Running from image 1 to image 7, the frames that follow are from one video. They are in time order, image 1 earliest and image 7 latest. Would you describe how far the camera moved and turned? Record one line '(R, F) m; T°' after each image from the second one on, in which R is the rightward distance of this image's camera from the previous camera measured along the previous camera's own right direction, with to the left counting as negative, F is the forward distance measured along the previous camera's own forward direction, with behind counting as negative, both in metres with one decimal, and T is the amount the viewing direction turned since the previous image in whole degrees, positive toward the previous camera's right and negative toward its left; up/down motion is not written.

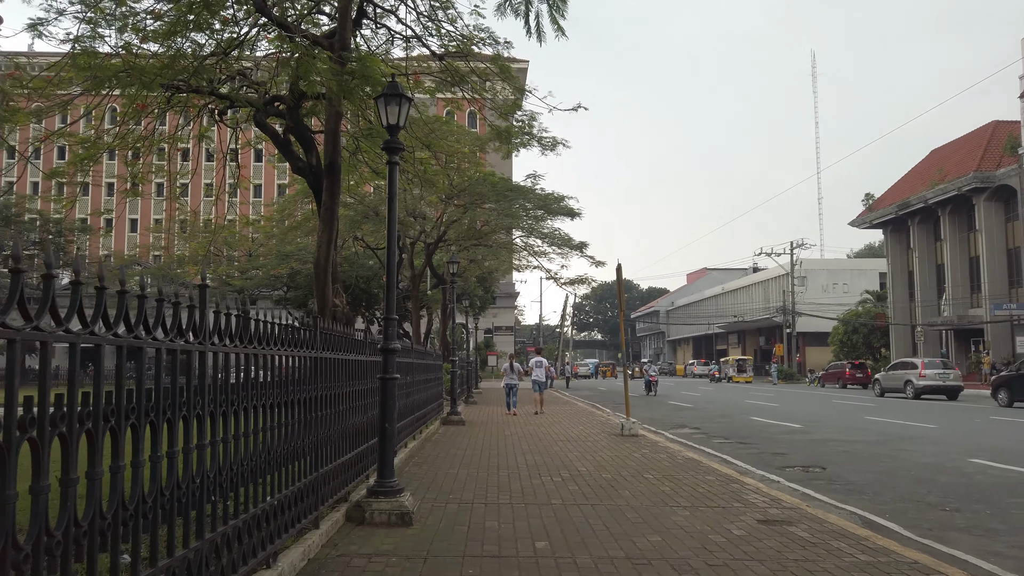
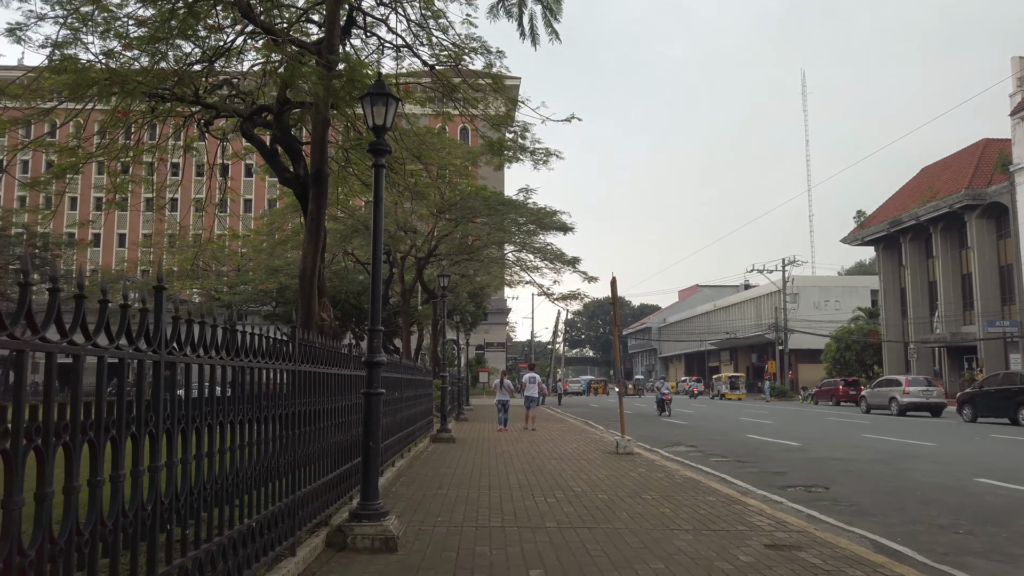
(0.0, +0.3) m; +1°
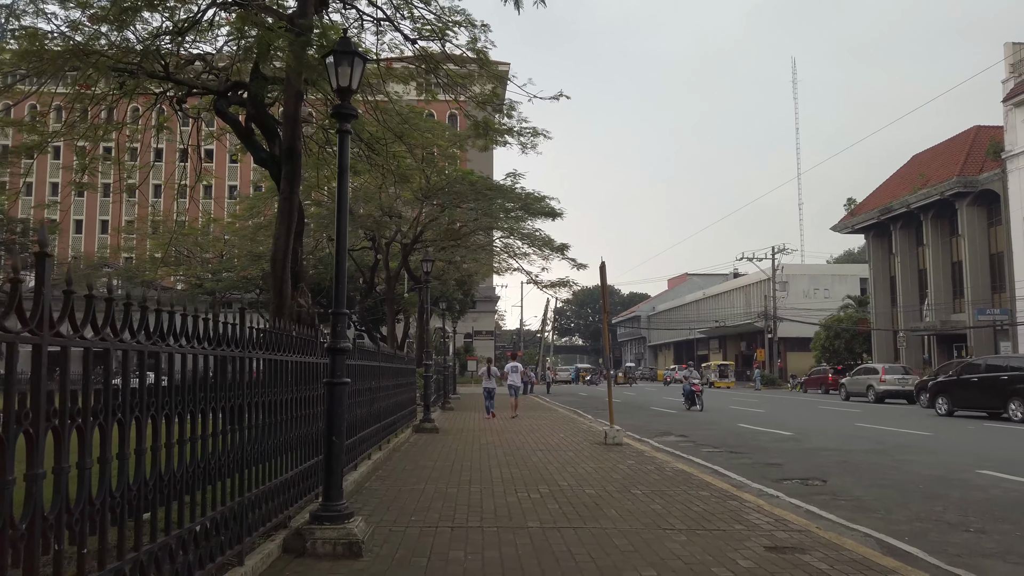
(+0.1, +0.4) m; +1°
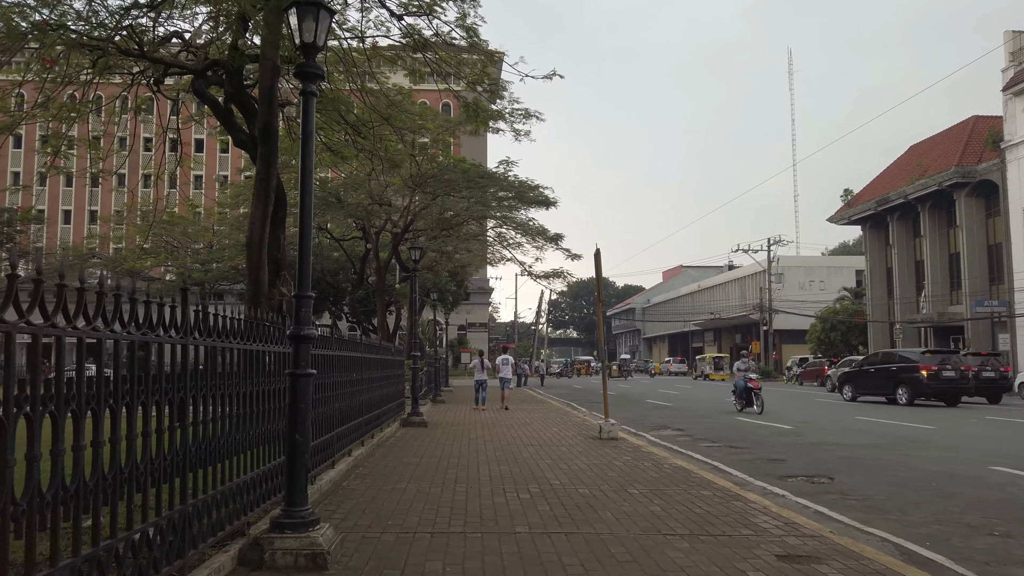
(+0.1, +0.4) m; 0°
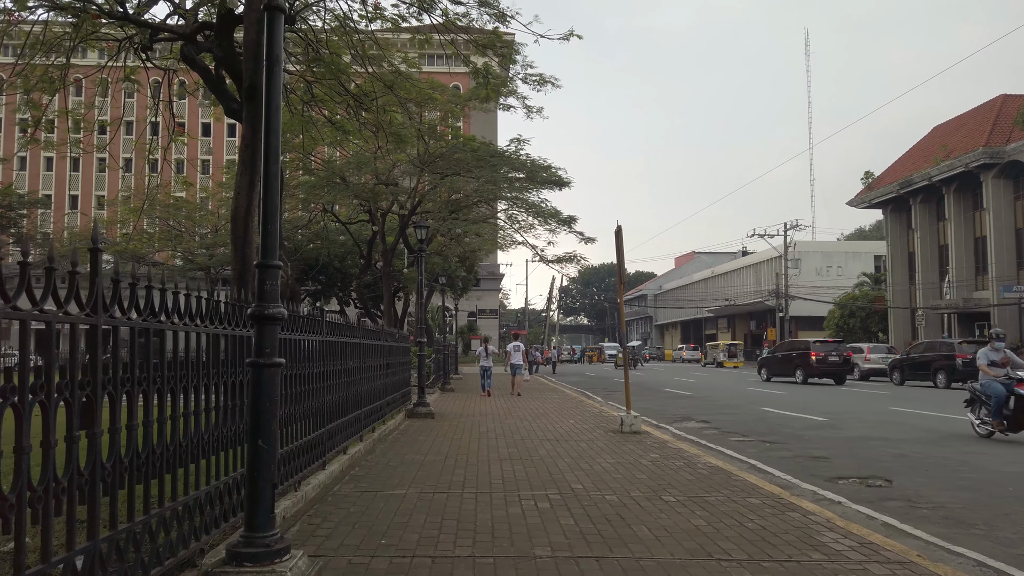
(0.0, +0.8) m; -1°
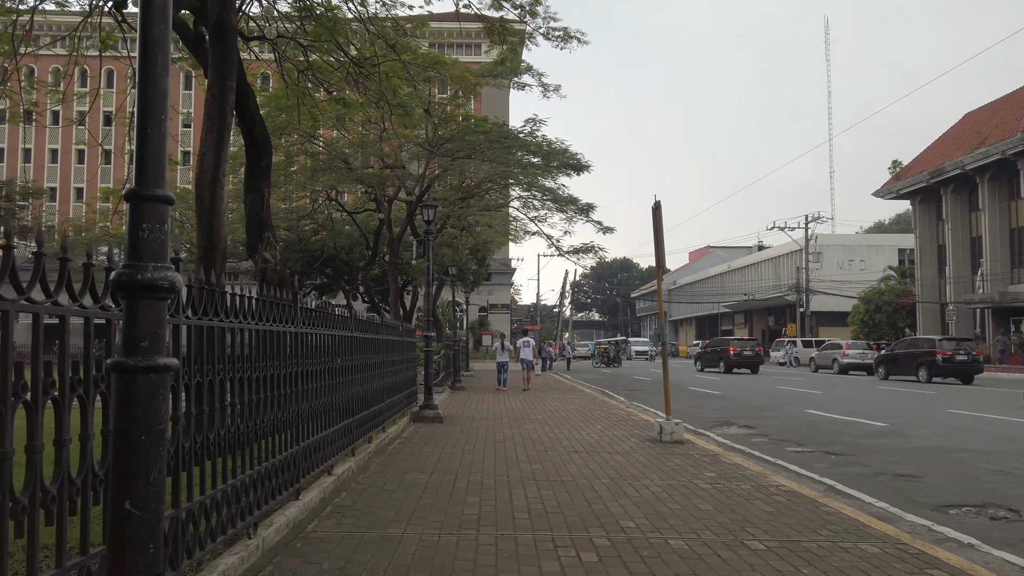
(-0.1, +1.3) m; -1°
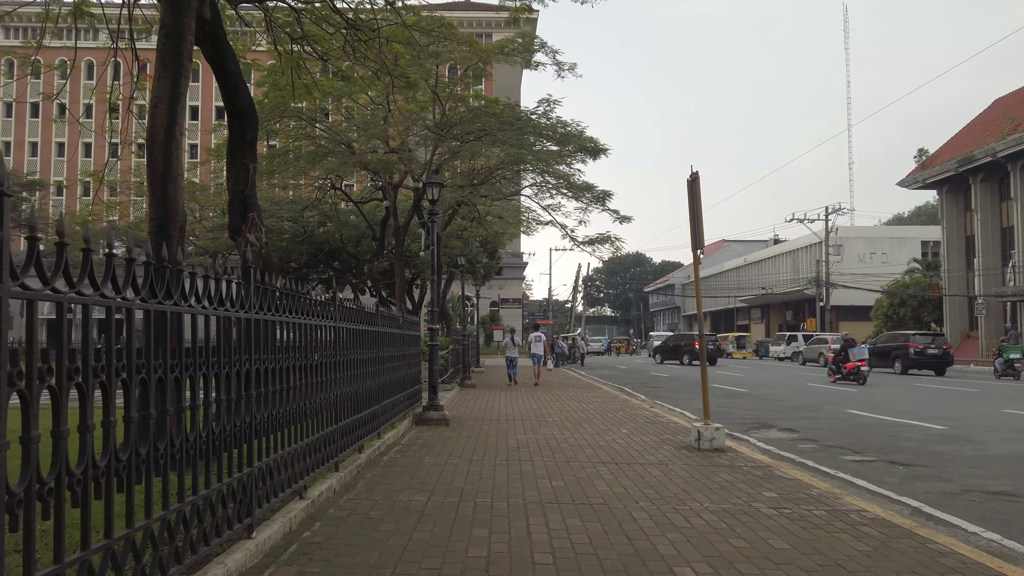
(0.0, +1.0) m; -1°
